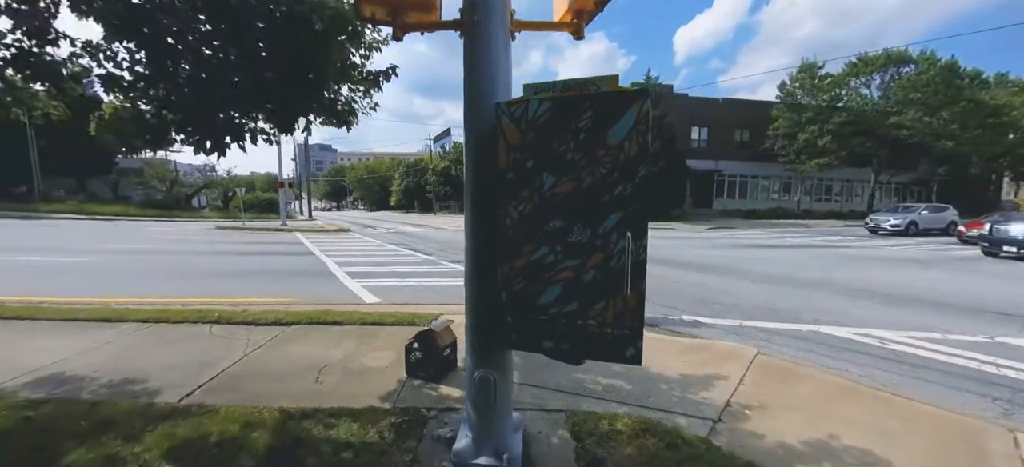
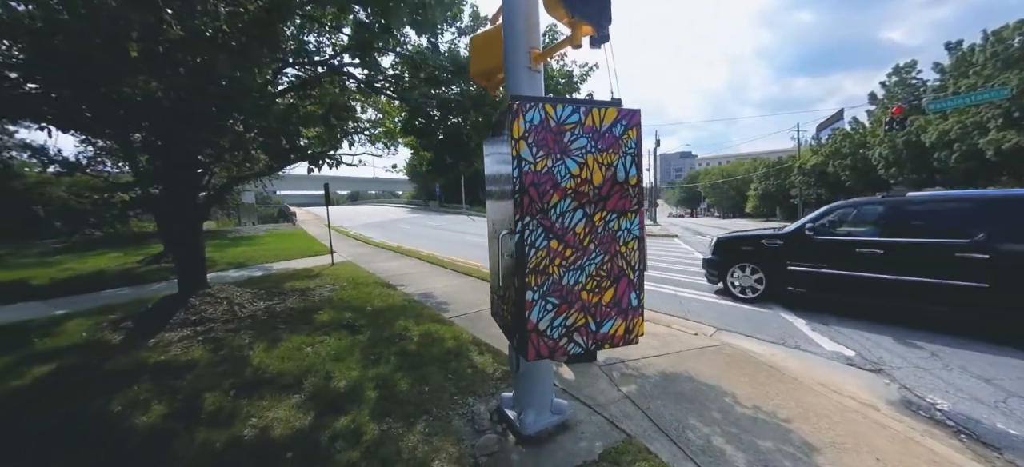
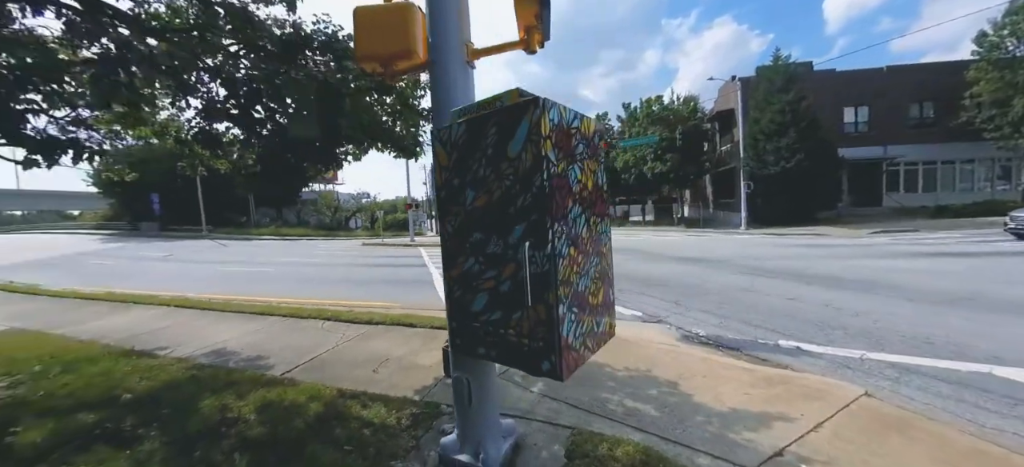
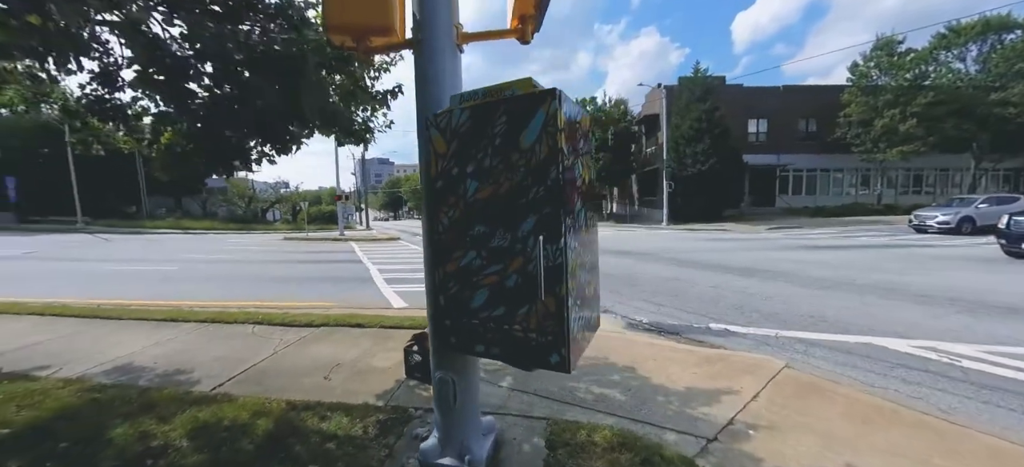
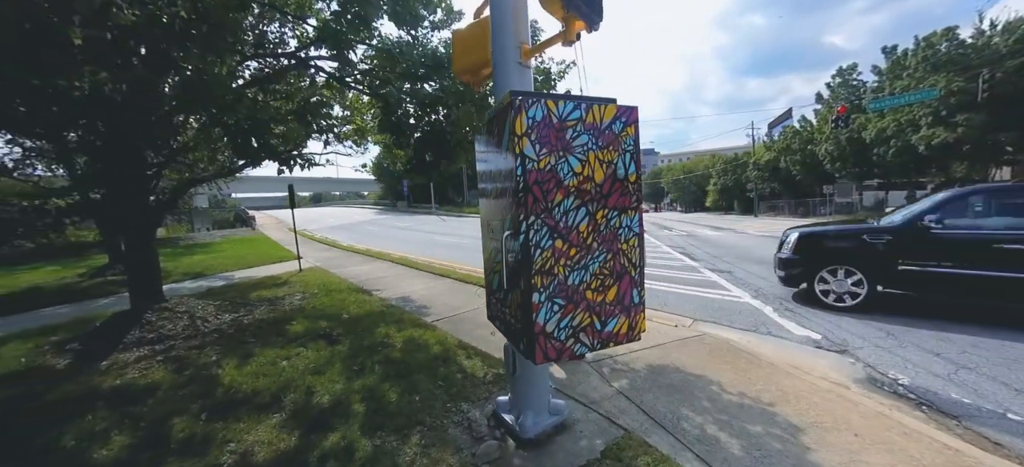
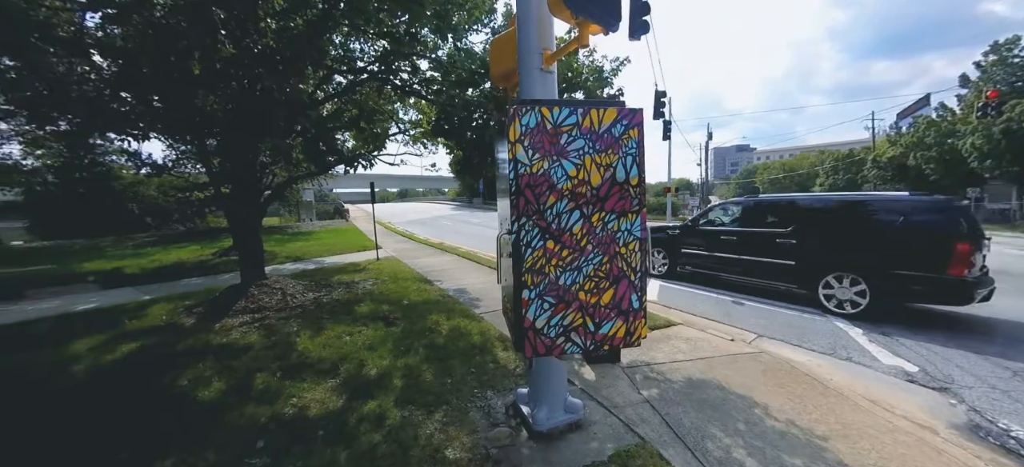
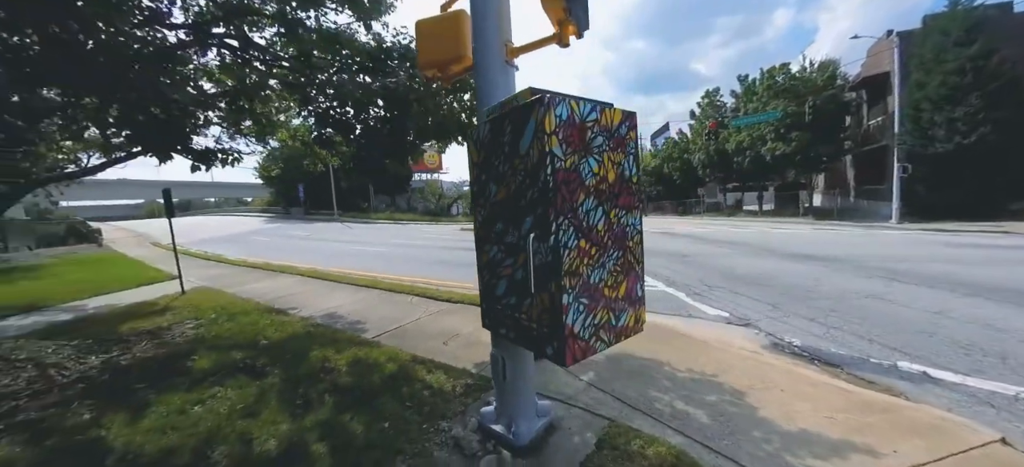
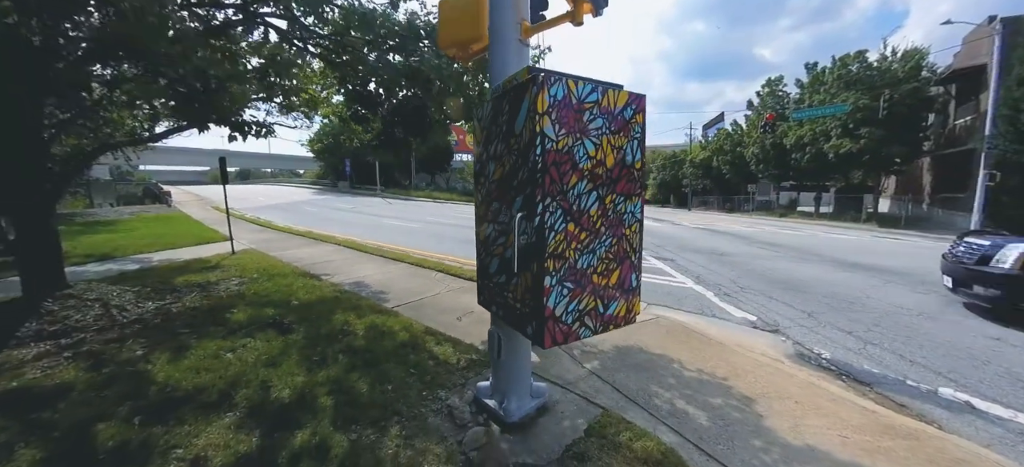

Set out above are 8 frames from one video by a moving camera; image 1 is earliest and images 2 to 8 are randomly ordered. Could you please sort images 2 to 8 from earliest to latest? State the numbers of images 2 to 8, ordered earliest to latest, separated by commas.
4, 3, 7, 8, 5, 2, 6
